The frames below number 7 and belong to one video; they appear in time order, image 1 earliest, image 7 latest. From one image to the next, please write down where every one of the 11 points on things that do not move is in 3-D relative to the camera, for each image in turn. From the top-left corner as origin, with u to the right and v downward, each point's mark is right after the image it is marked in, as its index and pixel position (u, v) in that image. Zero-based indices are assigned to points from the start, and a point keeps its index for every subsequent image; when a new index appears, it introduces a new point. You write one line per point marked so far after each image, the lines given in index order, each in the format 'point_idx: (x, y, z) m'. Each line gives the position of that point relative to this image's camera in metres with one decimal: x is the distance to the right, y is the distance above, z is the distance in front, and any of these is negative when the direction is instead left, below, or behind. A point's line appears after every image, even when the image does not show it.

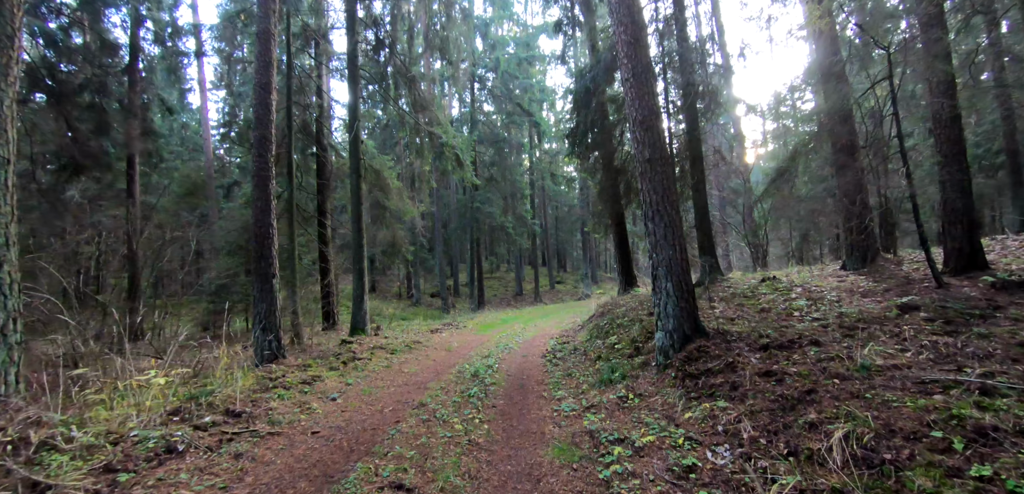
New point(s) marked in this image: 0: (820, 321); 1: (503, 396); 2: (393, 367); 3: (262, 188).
0: (+3.8, -0.9, +6.0) m
1: (-0.1, -1.8, +5.9) m
2: (-1.9, -1.9, +7.8) m
3: (-3.8, +0.9, +7.4) m
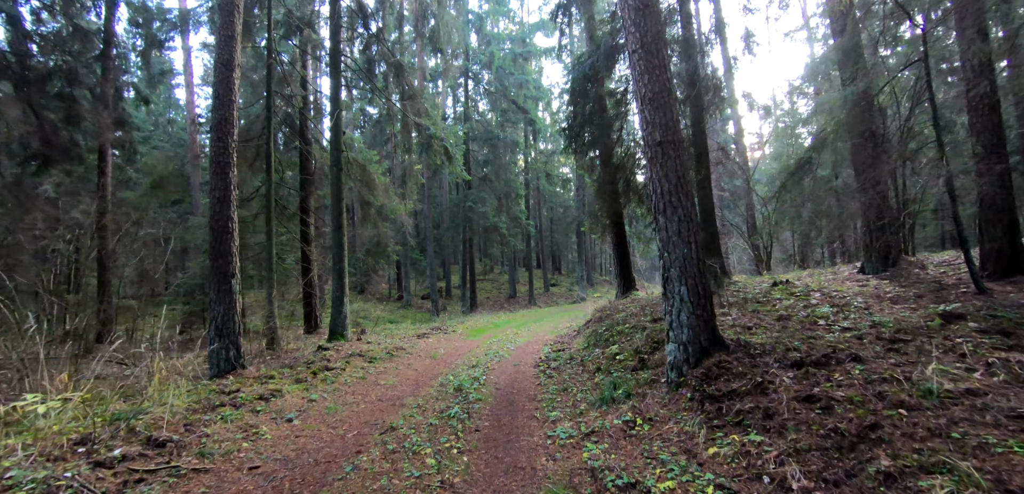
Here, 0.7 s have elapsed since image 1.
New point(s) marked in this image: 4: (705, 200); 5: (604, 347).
0: (+3.7, -0.9, +5.3) m
1: (-0.2, -1.8, +5.1) m
2: (-2.1, -1.9, +7.0) m
3: (-3.9, +1.0, +6.6) m
4: (+4.1, +1.1, +10.4) m
5: (+1.4, -1.6, +7.6) m
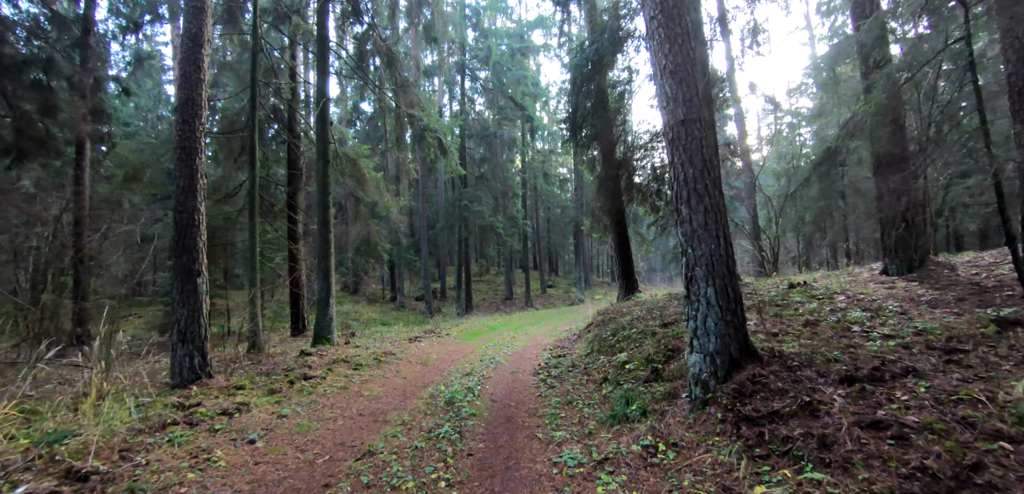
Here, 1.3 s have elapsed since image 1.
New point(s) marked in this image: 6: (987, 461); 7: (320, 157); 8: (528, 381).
0: (+3.7, -0.9, +4.7) m
1: (-0.3, -1.7, +4.4) m
2: (-2.1, -1.8, +6.3) m
3: (-4.0, +1.0, +5.9) m
4: (+4.0, +1.1, +9.8) m
5: (+1.4, -1.5, +6.9) m
6: (+2.4, -1.1, +2.5) m
7: (-4.1, +1.9, +10.4) m
8: (+0.2, -1.9, +6.9) m
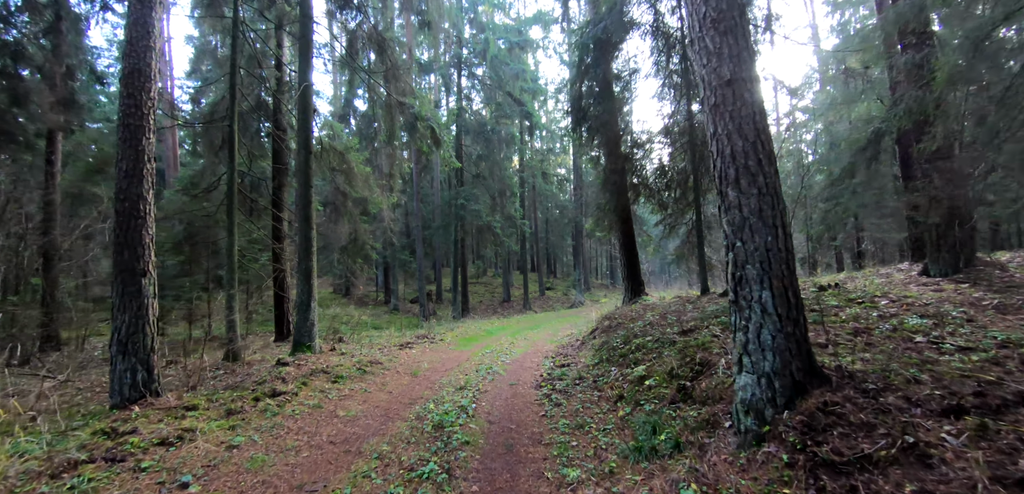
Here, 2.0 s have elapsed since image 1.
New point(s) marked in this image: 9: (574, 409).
0: (+3.7, -0.9, +3.8) m
1: (-0.2, -1.7, +3.6) m
2: (-2.1, -1.8, +5.4) m
3: (-3.9, +1.1, +5.0) m
4: (+4.0, +1.1, +9.0) m
5: (+1.4, -1.5, +6.1) m
6: (+2.5, -1.1, +1.7) m
7: (-4.1, +2.0, +9.6) m
8: (+0.2, -1.9, +6.1) m
9: (+0.7, -1.7, +5.2) m
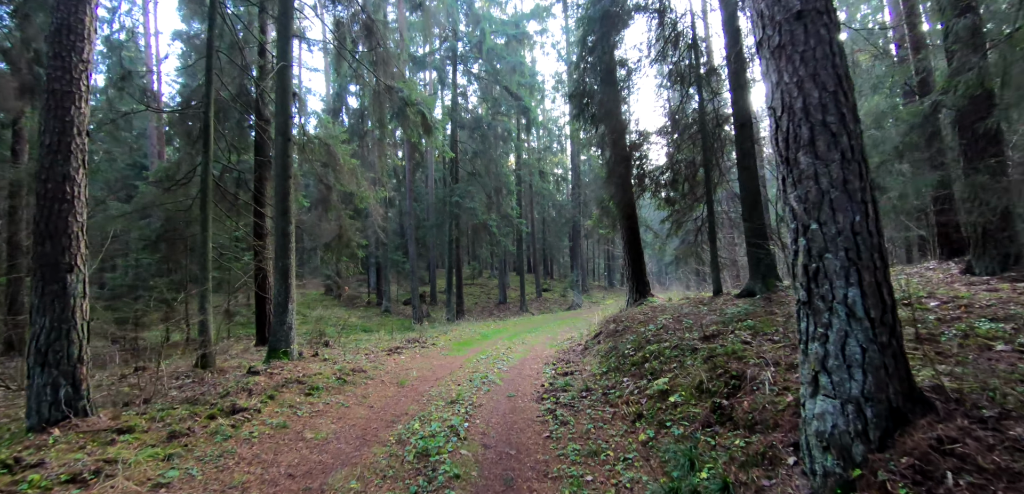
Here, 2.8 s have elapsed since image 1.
0: (+3.7, -0.8, +3.1) m
1: (-0.2, -1.6, +2.8) m
2: (-2.1, -1.7, +4.6) m
3: (-3.9, +1.2, +4.2) m
4: (+4.0, +1.2, +8.2) m
5: (+1.4, -1.4, +5.3) m
6: (+2.5, -1.0, +0.9) m
7: (-4.2, +2.0, +8.7) m
8: (+0.2, -1.8, +5.3) m
9: (+0.7, -1.6, +4.4) m
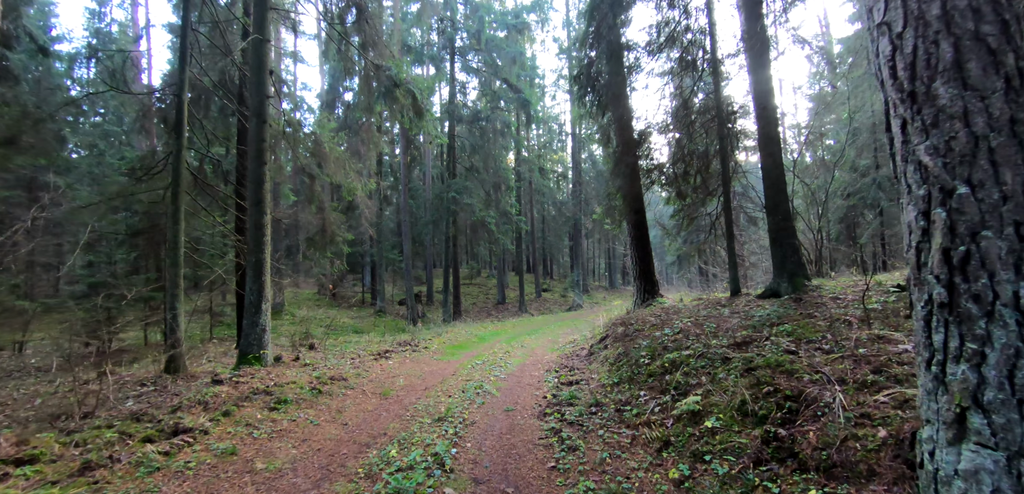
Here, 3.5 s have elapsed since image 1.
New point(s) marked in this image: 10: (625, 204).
0: (+3.7, -0.7, +2.3) m
1: (-0.3, -1.5, +2.0) m
2: (-2.1, -1.6, +3.8) m
3: (-4.0, +1.3, +3.4) m
4: (+4.0, +1.2, +7.4) m
5: (+1.3, -1.3, +4.5) m
6: (+2.5, -0.9, +0.1) m
7: (-4.2, +2.1, +7.9) m
8: (+0.2, -1.7, +4.5) m
9: (+0.6, -1.6, +3.6) m
10: (+2.5, +0.9, +10.7) m
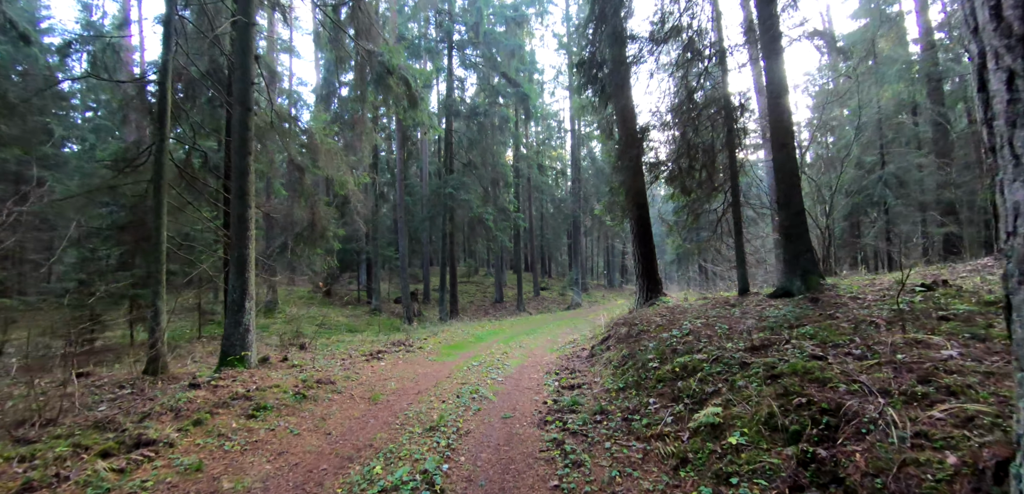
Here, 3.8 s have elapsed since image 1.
0: (+3.7, -0.7, +1.9) m
1: (-0.3, -1.4, +1.6) m
2: (-2.1, -1.5, +3.4) m
3: (-4.0, +1.3, +3.0) m
4: (+3.9, +1.3, +7.0) m
5: (+1.3, -1.3, +4.1) m
6: (+2.5, -0.9, -0.2) m
7: (-4.2, +2.2, +7.5) m
8: (+0.2, -1.7, +4.1) m
9: (+0.6, -1.5, +3.2) m
10: (+2.5, +1.0, +10.3) m
